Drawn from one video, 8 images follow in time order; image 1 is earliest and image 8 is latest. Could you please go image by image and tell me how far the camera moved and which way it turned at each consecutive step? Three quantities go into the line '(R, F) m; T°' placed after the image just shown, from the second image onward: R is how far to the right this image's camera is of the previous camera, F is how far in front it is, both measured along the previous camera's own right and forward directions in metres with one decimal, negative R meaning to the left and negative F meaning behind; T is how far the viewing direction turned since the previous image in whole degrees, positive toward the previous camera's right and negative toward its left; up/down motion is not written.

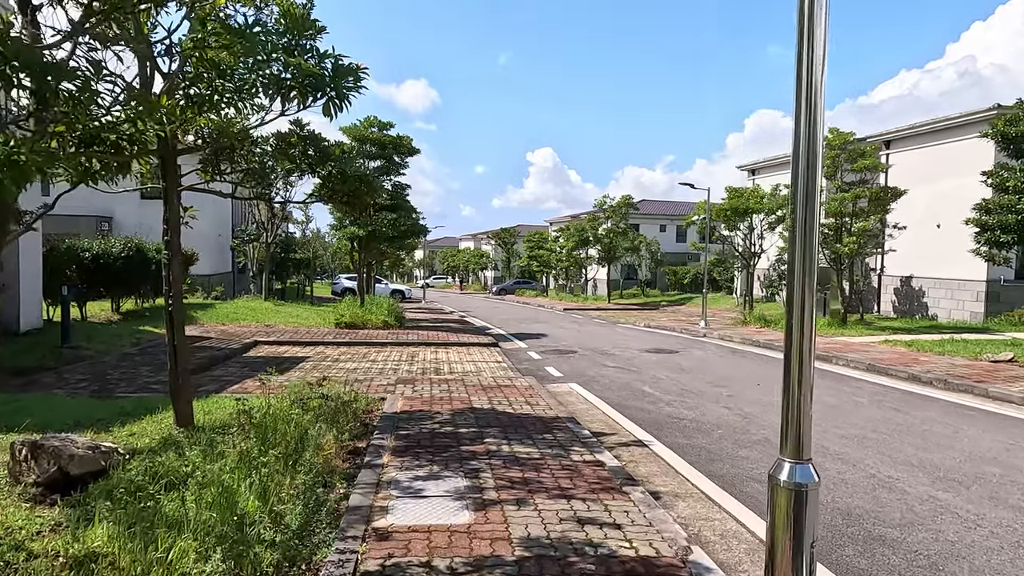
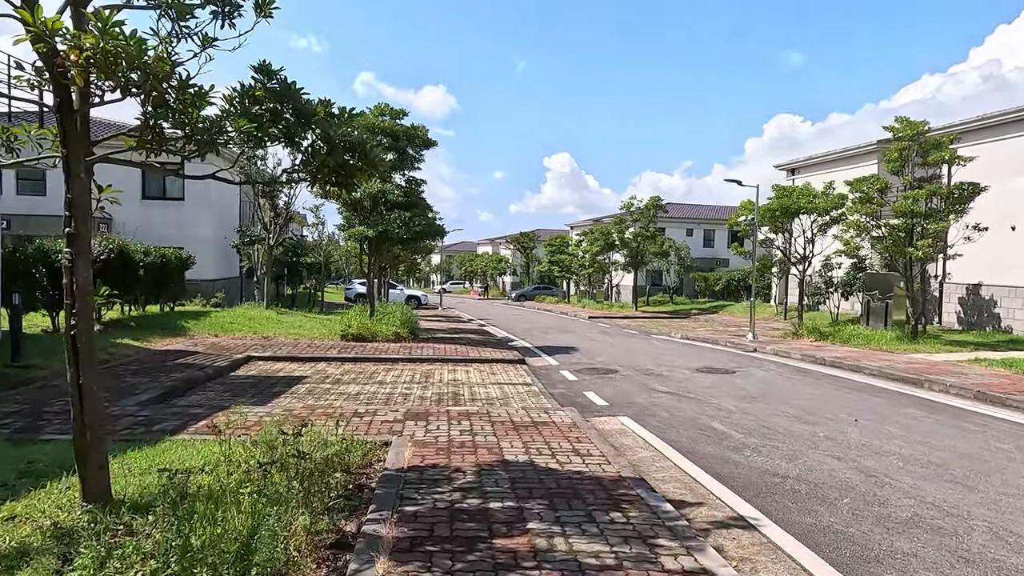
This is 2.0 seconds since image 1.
(-0.2, +1.8) m; -1°
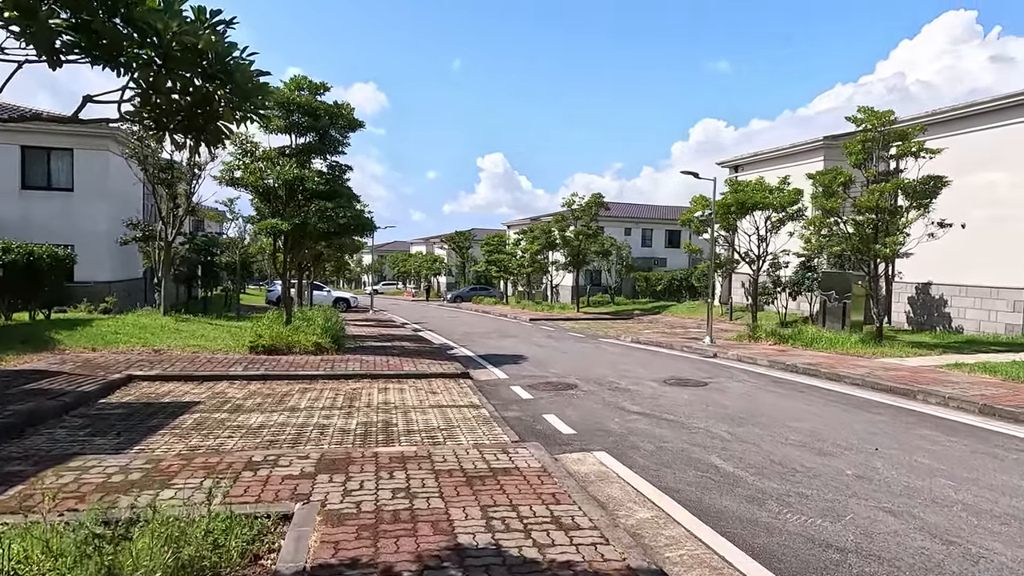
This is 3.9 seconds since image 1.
(-0.1, +1.7) m; +6°
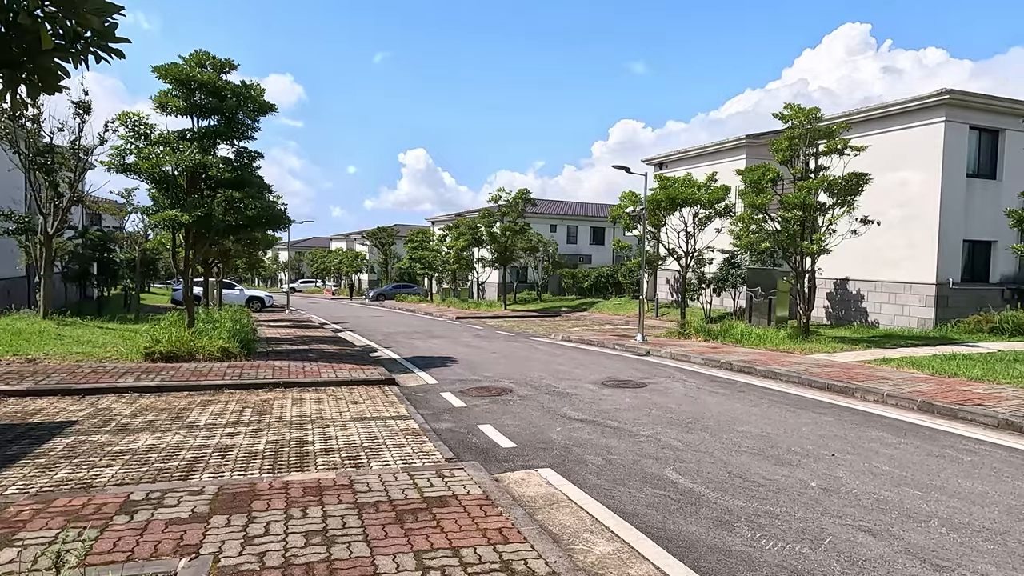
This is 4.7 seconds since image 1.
(-0.1, +0.7) m; +7°
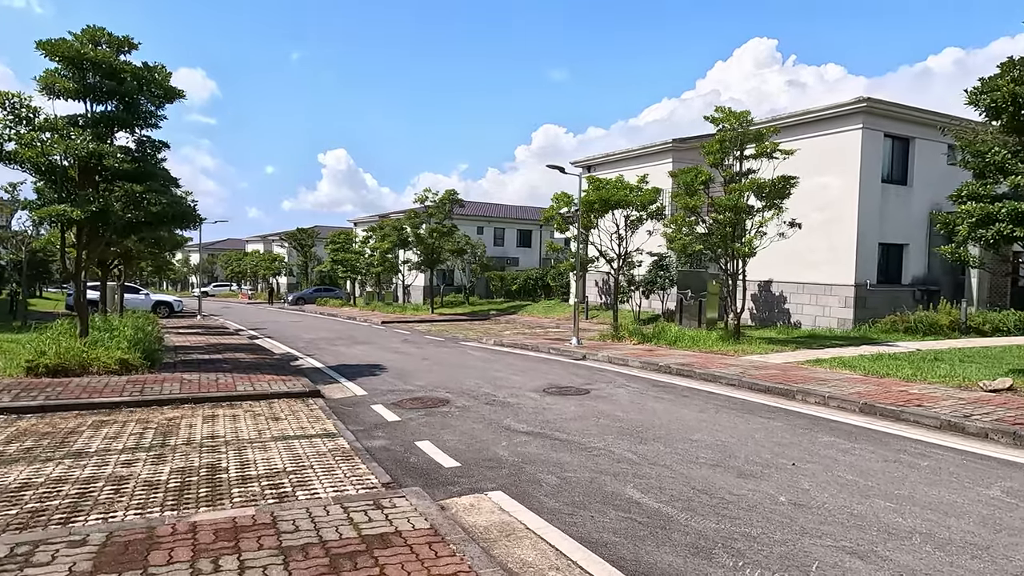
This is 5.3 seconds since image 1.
(-0.2, +0.6) m; +7°
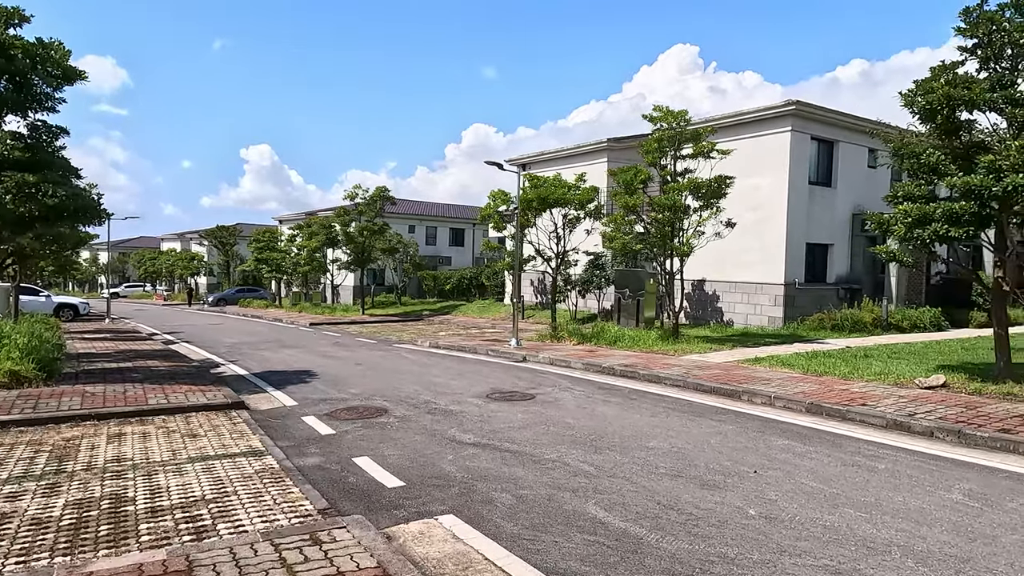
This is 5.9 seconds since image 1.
(-0.1, +0.5) m; +6°
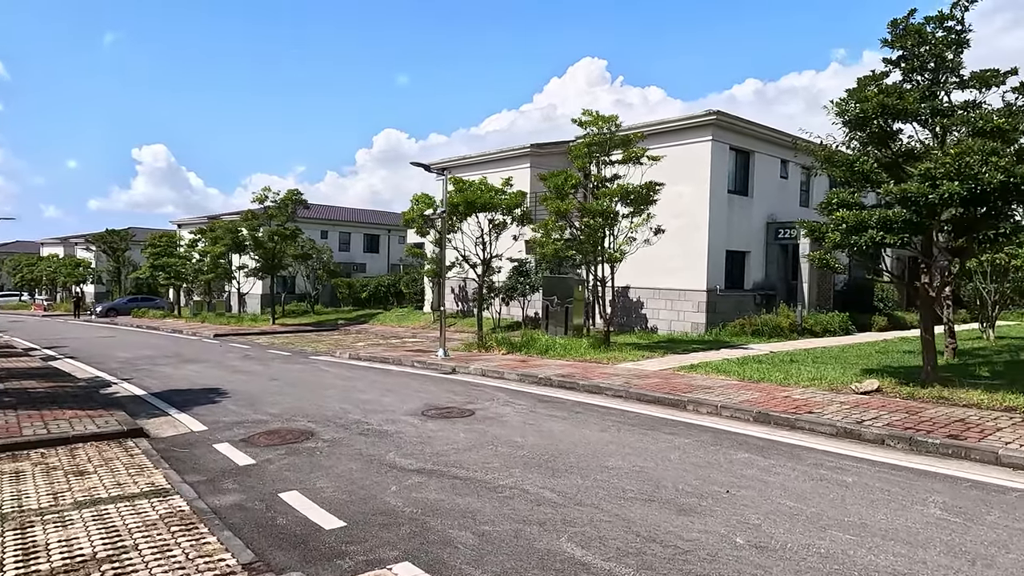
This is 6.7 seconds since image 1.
(-0.3, +0.6) m; +7°
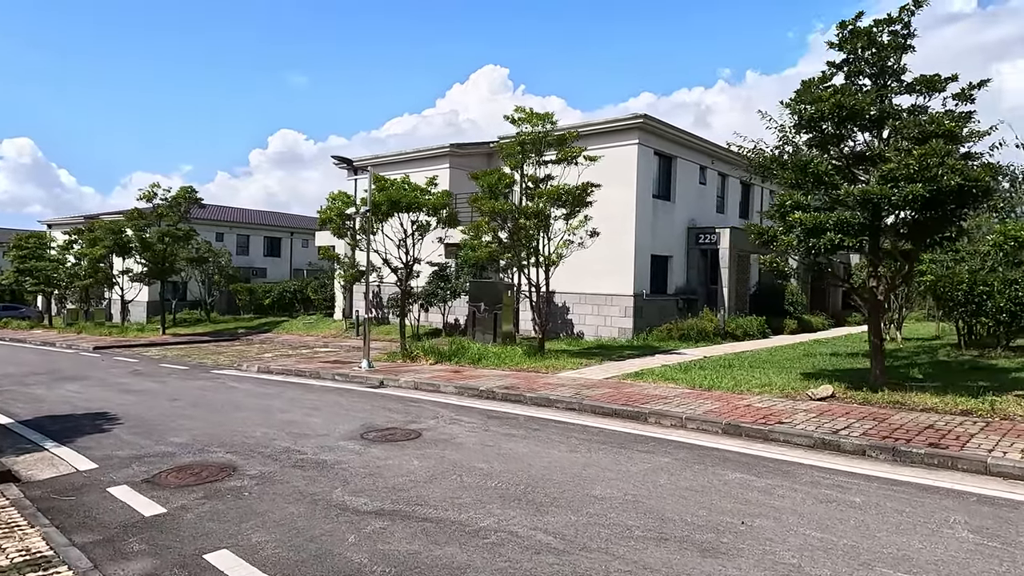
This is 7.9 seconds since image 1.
(-0.5, +0.9) m; +8°
